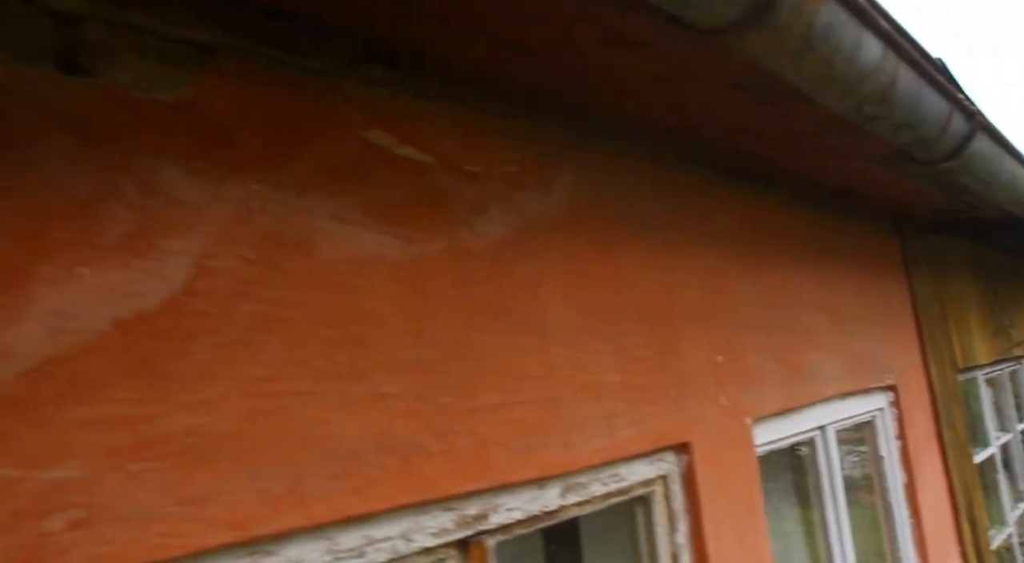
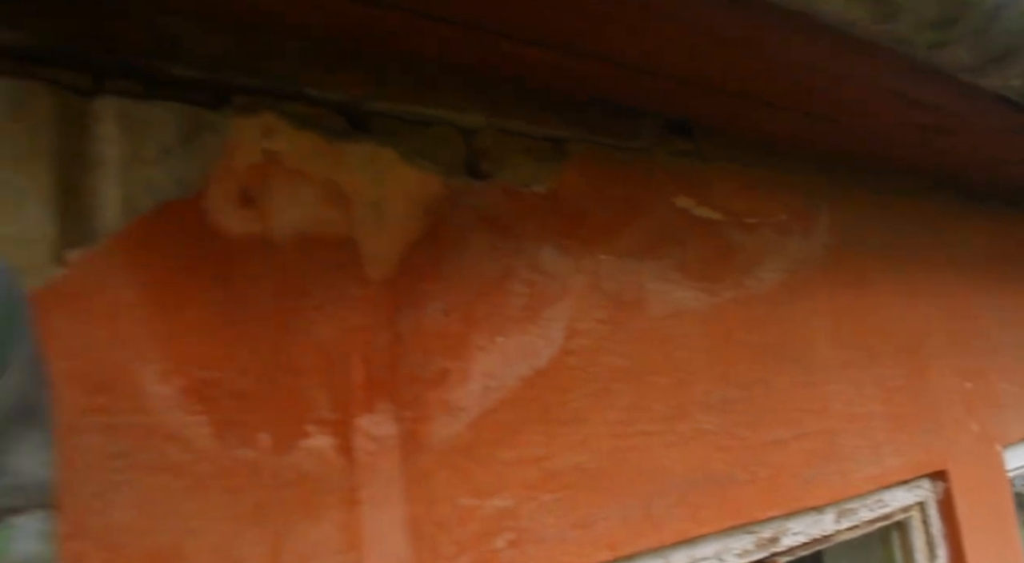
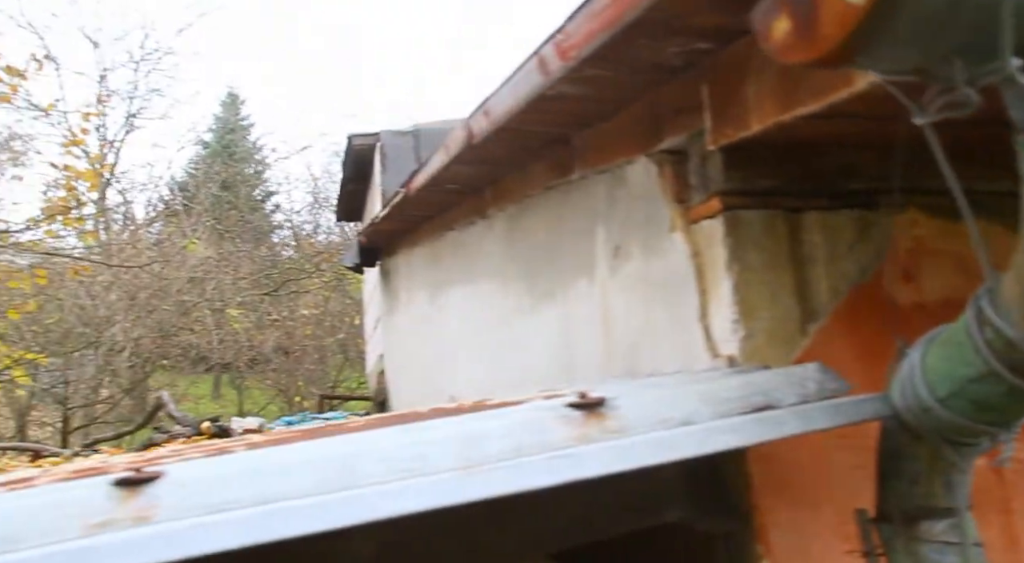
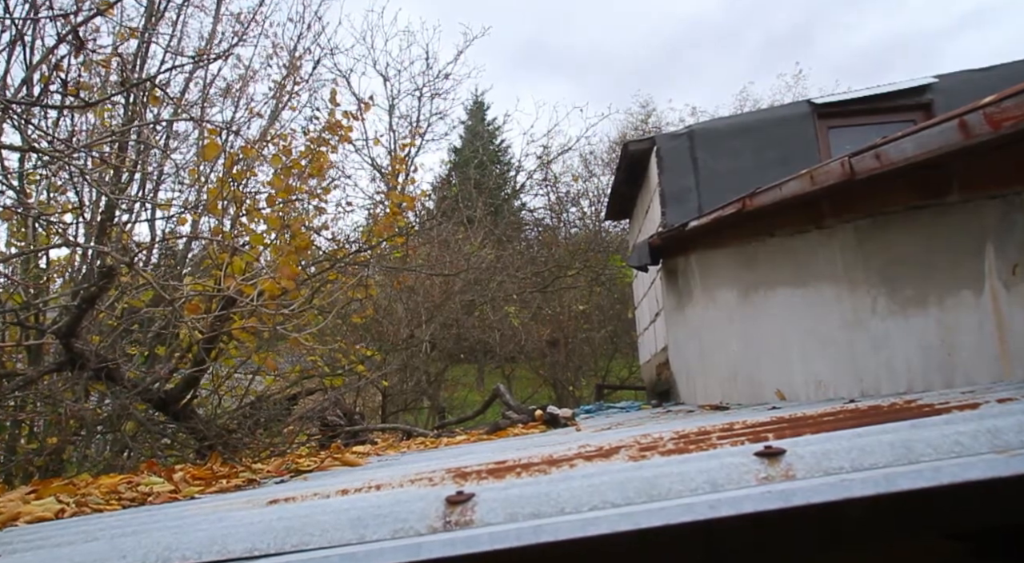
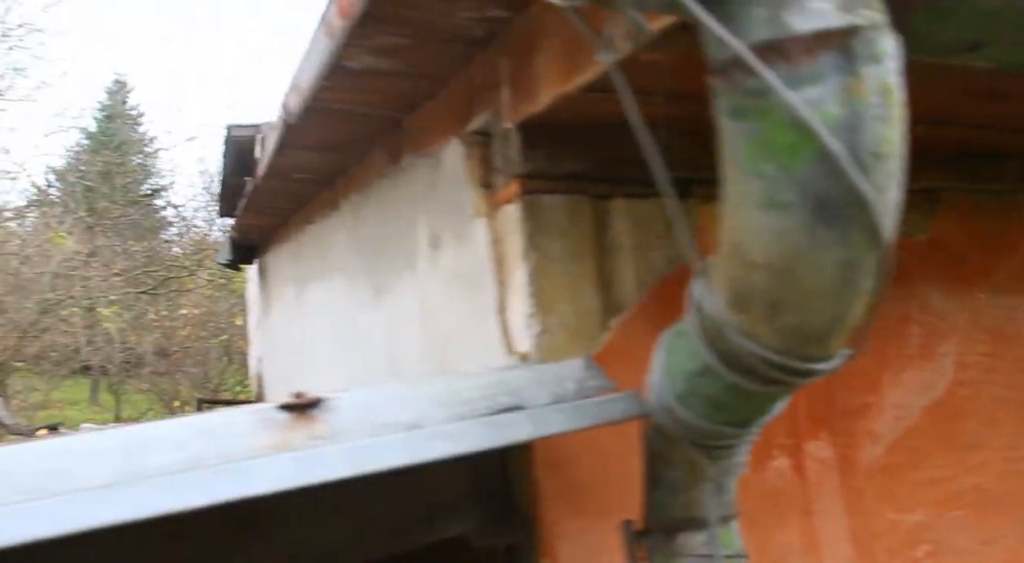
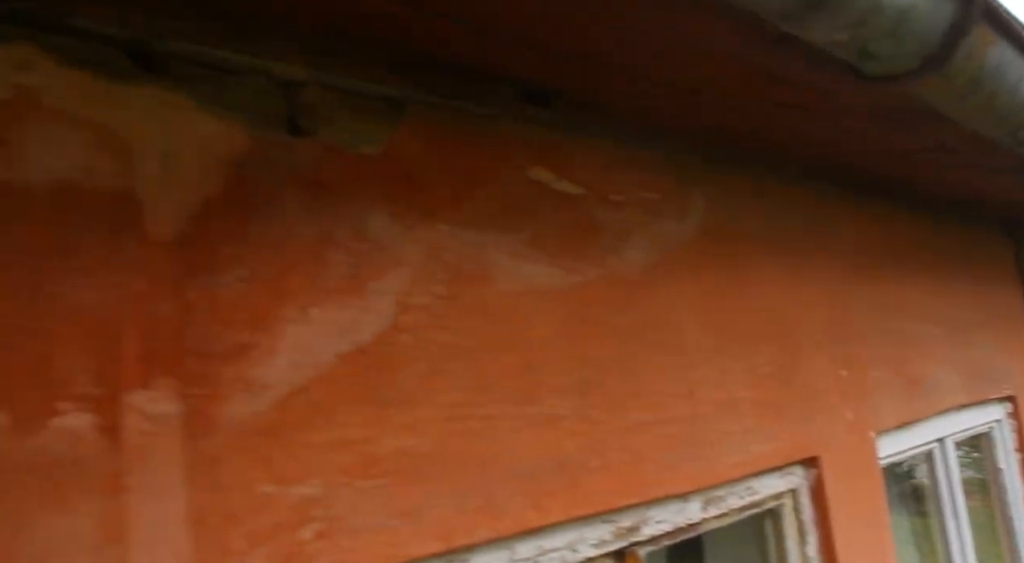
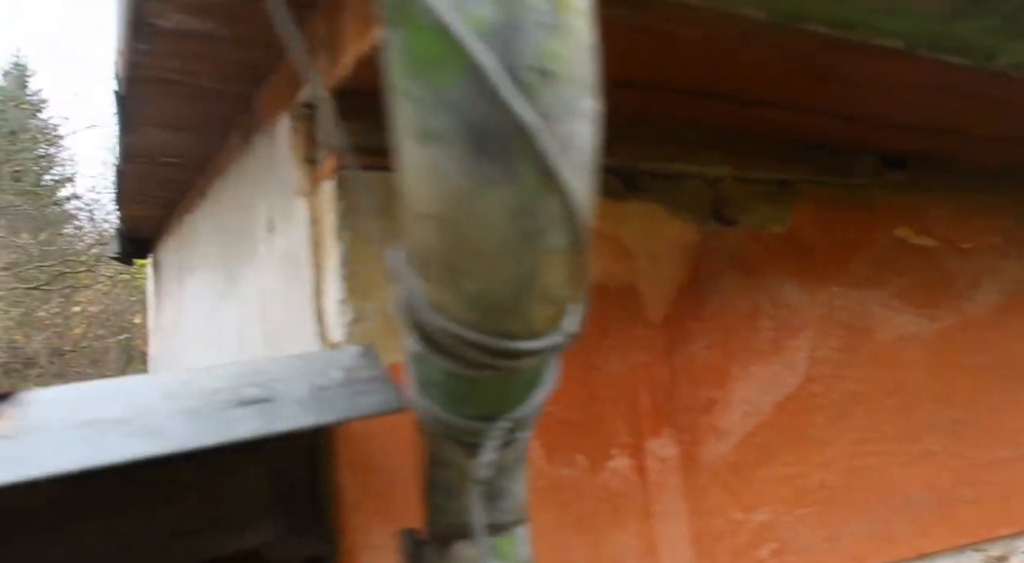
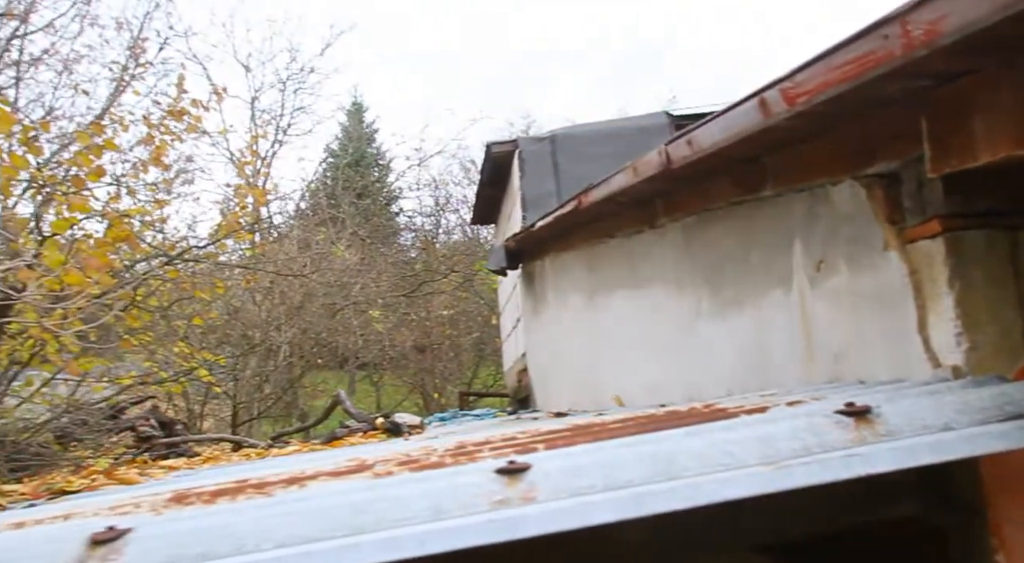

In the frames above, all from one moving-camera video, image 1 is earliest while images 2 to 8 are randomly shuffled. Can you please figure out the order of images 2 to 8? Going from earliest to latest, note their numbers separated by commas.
6, 2, 7, 5, 3, 8, 4
